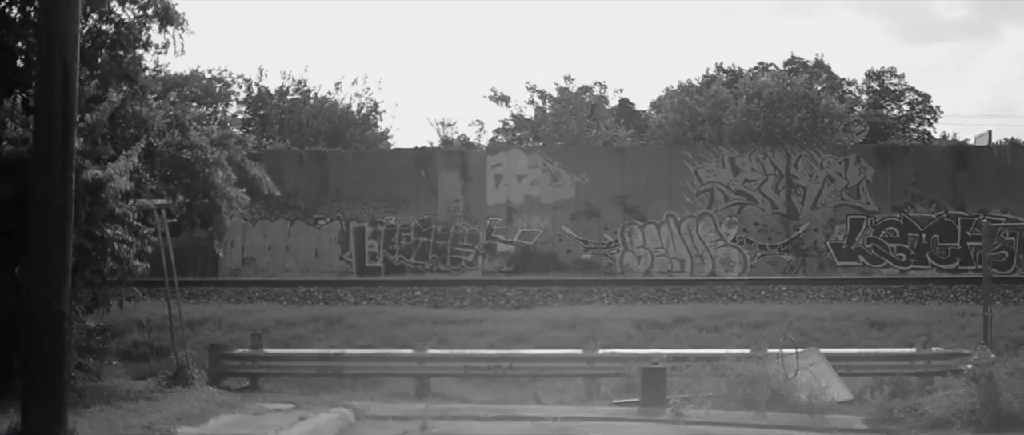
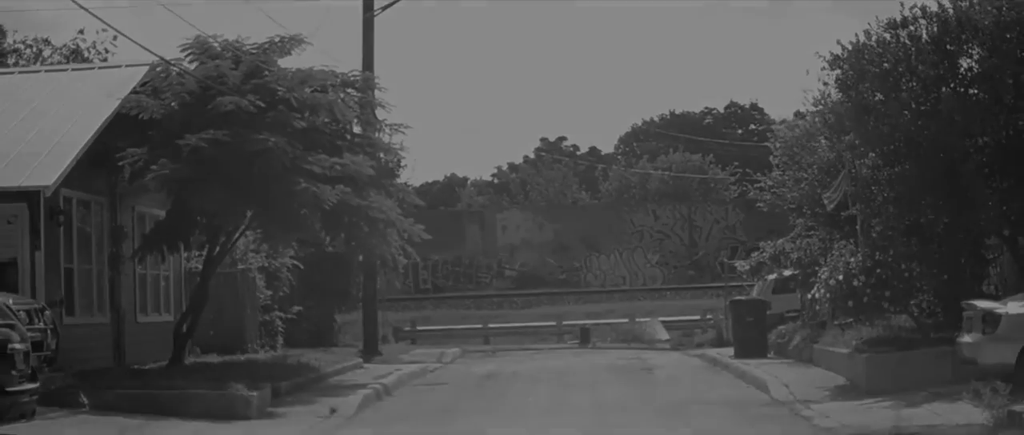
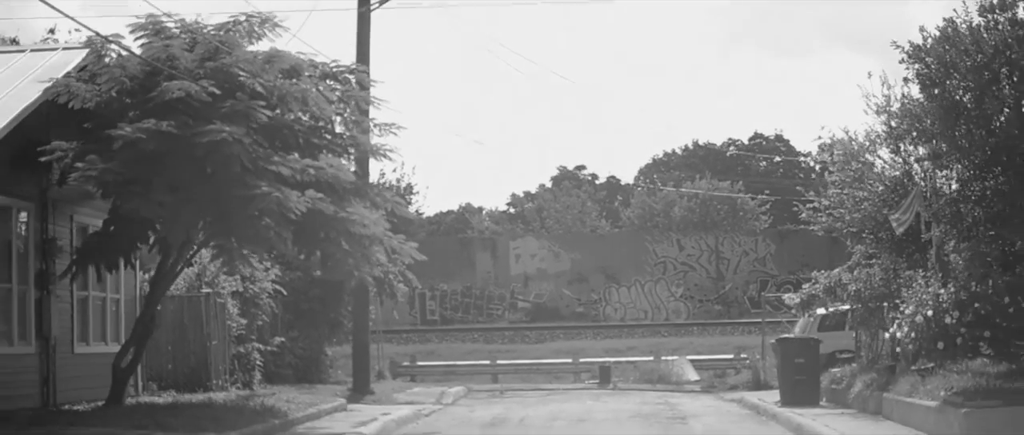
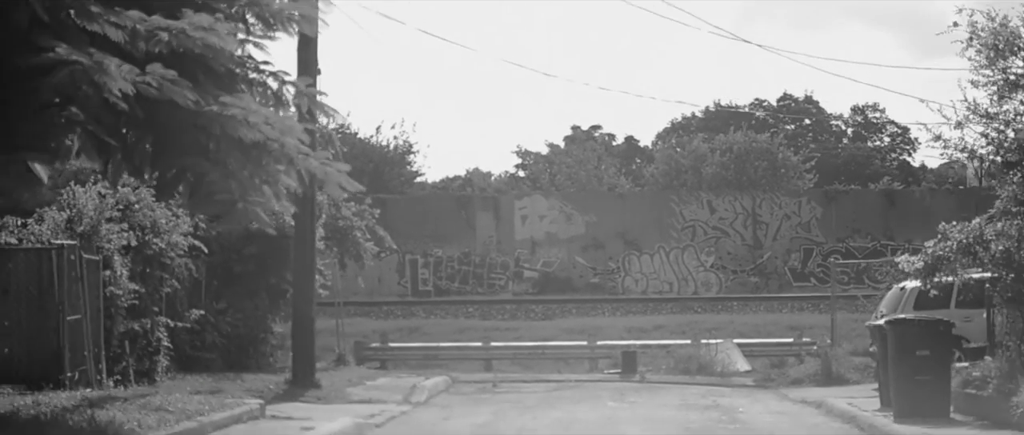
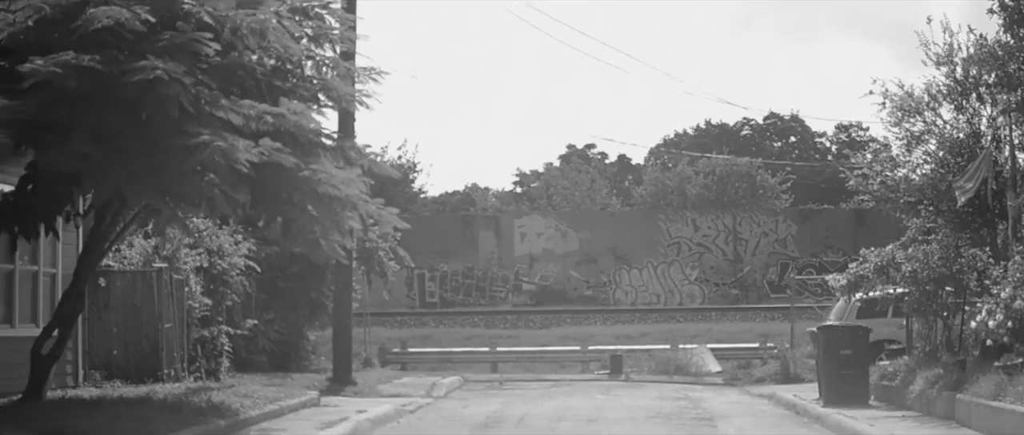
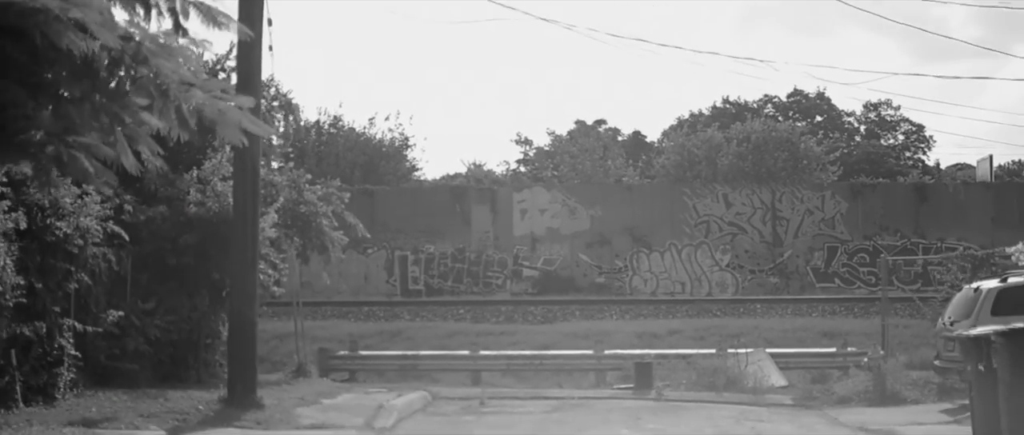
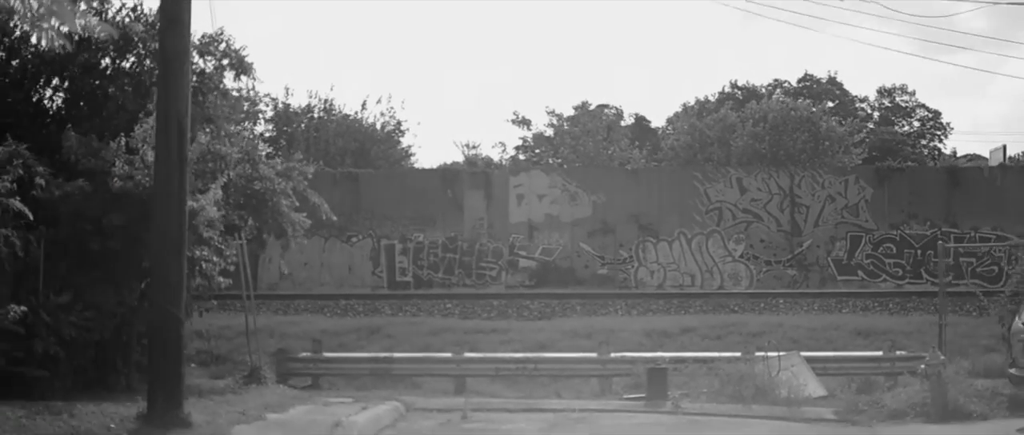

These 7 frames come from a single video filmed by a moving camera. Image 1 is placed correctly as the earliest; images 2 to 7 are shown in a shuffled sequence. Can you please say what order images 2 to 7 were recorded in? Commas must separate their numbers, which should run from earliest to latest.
7, 6, 4, 5, 3, 2
